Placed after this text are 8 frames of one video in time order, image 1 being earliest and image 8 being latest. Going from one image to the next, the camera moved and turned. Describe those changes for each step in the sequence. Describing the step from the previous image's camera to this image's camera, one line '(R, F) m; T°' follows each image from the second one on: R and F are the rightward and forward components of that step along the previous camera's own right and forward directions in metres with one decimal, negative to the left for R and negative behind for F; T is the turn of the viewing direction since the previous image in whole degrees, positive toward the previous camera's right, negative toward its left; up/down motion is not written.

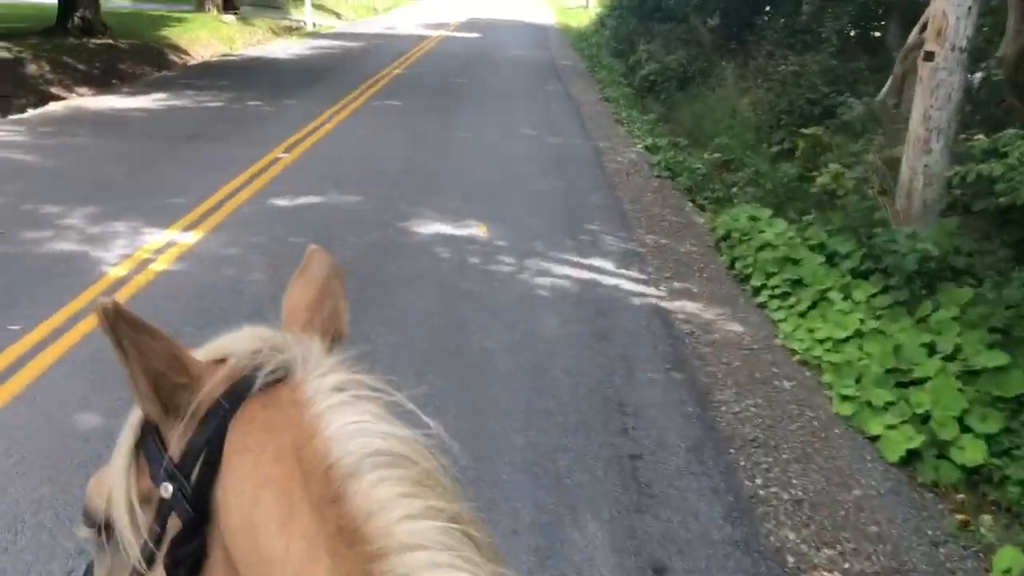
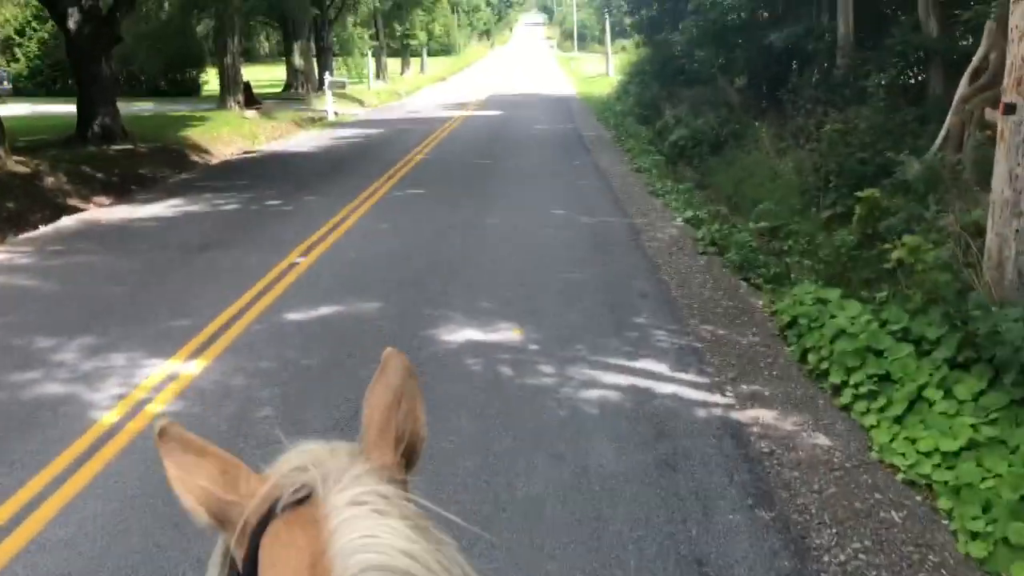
(0.0, +0.7) m; -2°
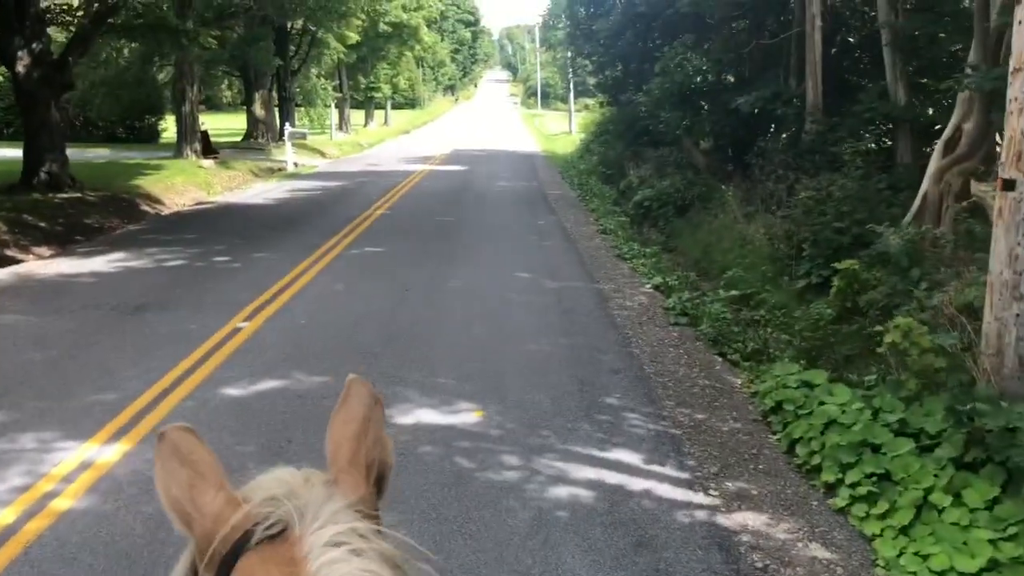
(0.0, +0.6) m; +2°
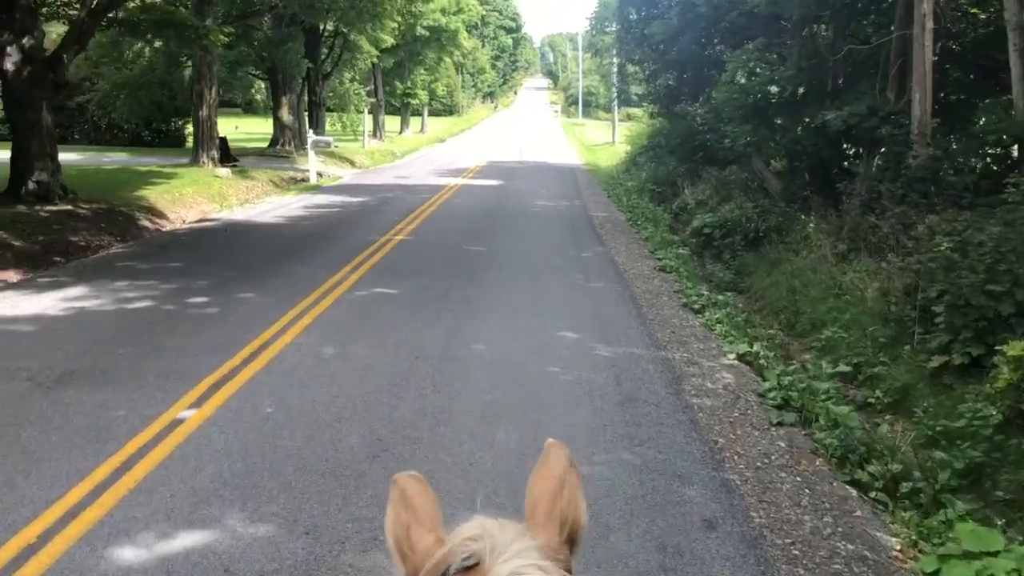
(-0.1, +2.3) m; -2°
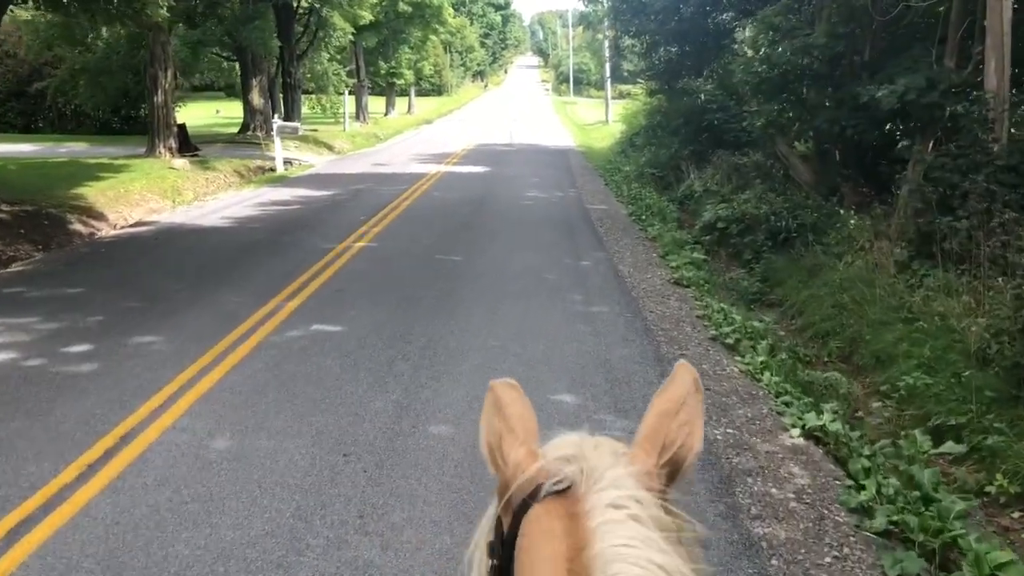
(+0.1, +2.3) m; 0°
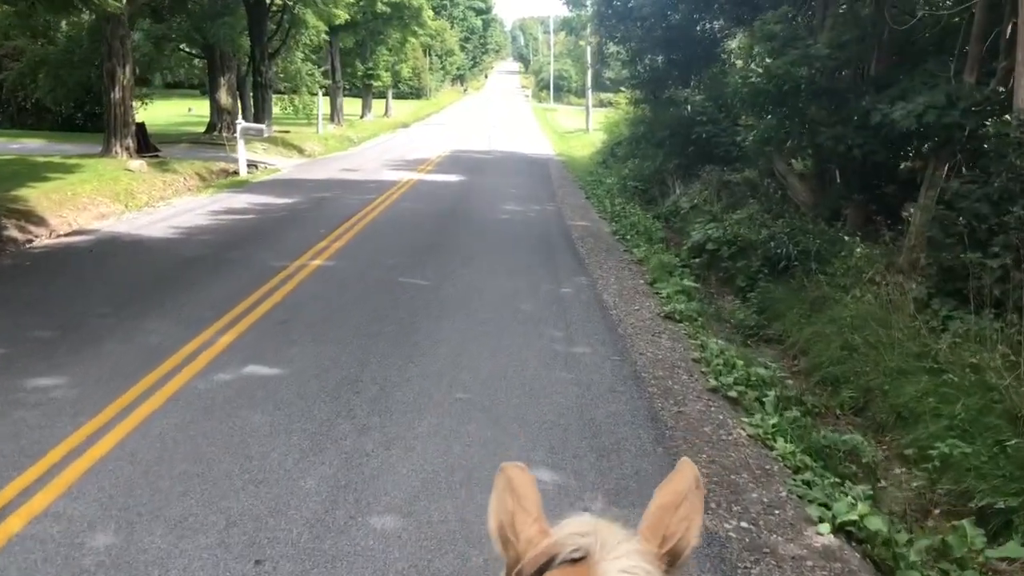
(0.0, +1.1) m; +1°
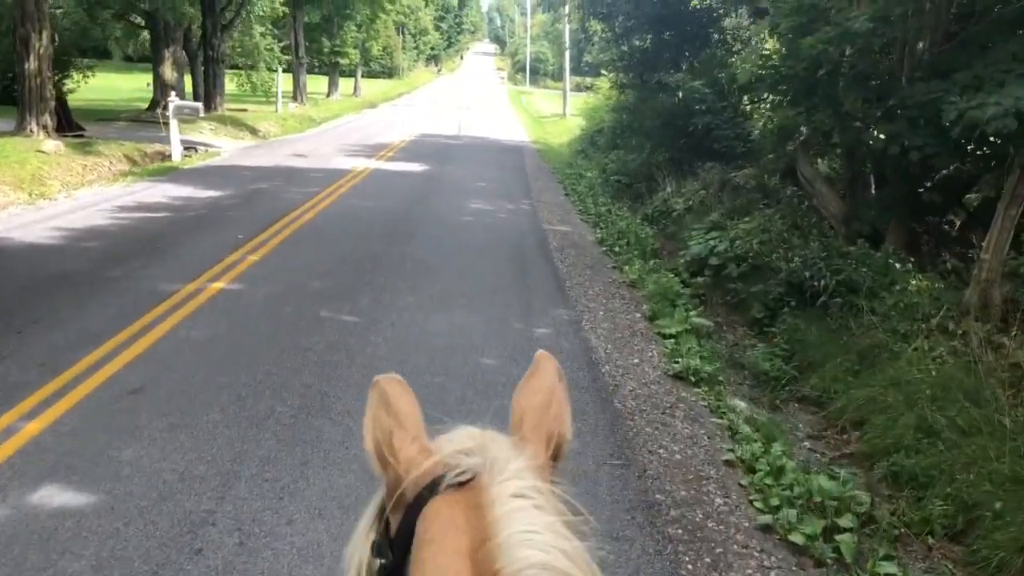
(+0.1, +2.4) m; +2°
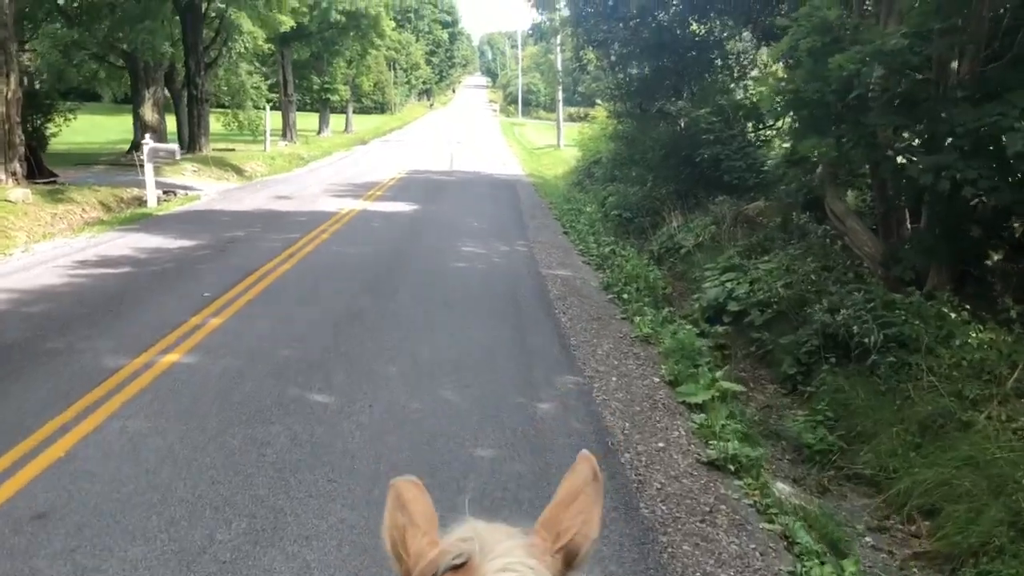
(0.0, +1.1) m; 0°
